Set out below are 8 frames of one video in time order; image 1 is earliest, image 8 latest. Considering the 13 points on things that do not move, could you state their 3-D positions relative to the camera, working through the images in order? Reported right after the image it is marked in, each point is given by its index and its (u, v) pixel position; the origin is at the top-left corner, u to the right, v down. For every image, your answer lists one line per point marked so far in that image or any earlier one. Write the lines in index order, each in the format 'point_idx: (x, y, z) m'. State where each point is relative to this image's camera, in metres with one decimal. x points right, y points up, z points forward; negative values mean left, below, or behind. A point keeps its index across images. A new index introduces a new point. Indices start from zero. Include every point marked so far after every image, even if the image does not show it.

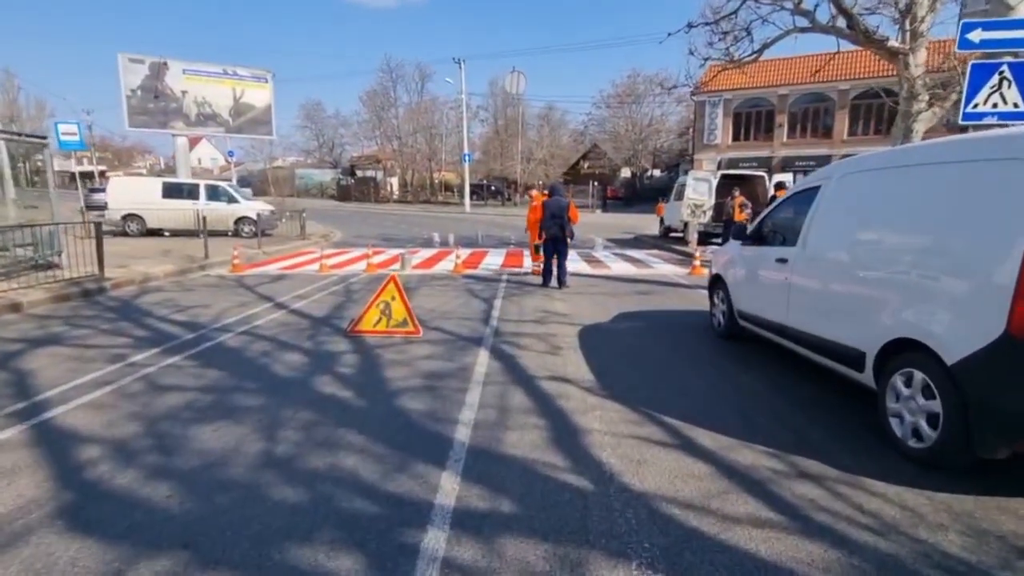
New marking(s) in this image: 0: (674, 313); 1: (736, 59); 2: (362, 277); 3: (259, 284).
0: (+2.5, -0.4, +8.7) m
1: (+6.4, +6.5, +15.7) m
2: (-3.5, +0.2, +13.0) m
3: (-5.6, +0.1, +12.2) m
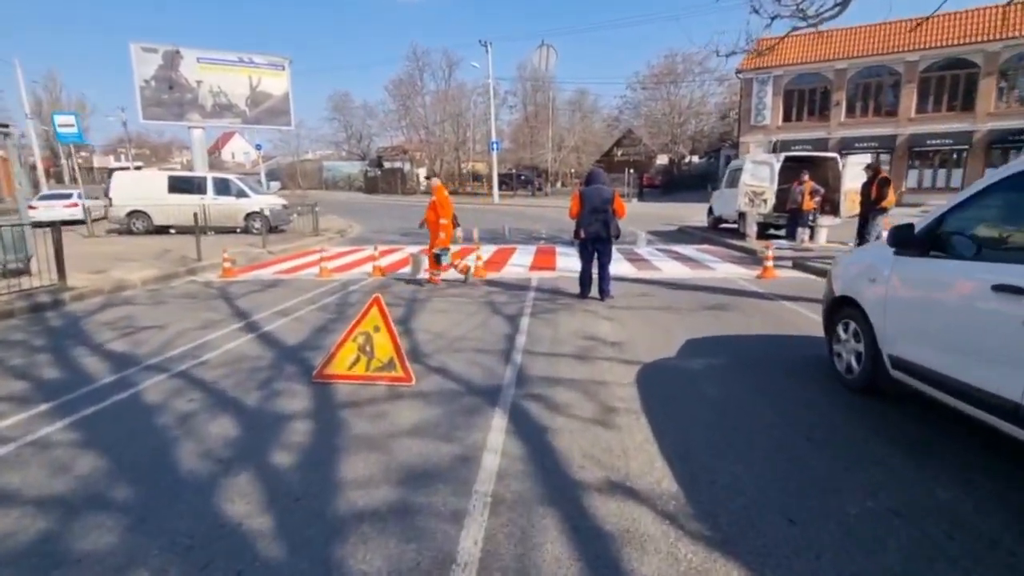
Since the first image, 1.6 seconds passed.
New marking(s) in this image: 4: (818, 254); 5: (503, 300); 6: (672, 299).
0: (+2.8, -0.6, +6.4) m
1: (+7.1, +6.4, +13.1) m
2: (-2.9, +0.1, +11.0) m
3: (-5.0, -0.1, +10.3) m
4: (+7.5, +0.8, +13.5) m
5: (-0.1, -0.2, +9.0) m
6: (+2.6, -0.2, +8.9) m
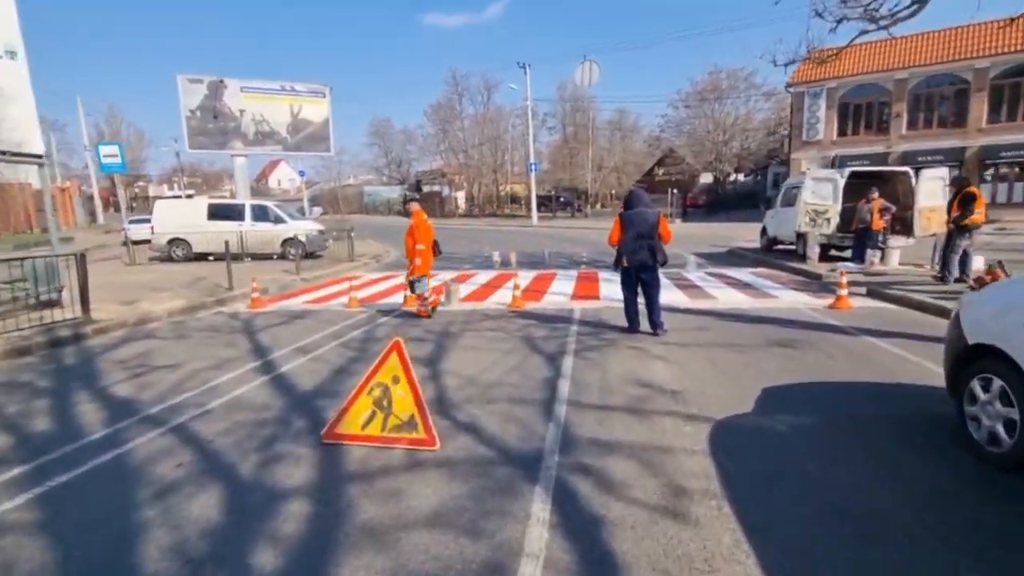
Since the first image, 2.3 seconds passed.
0: (+3.2, -1.0, +5.3) m
1: (+8.0, +5.8, +11.9) m
2: (-2.2, -0.5, +10.3) m
3: (-4.3, -0.7, +9.8) m
4: (+8.4, +0.2, +12.1) m
5: (+0.4, -0.7, +8.1) m
6: (+3.2, -0.6, +7.8) m
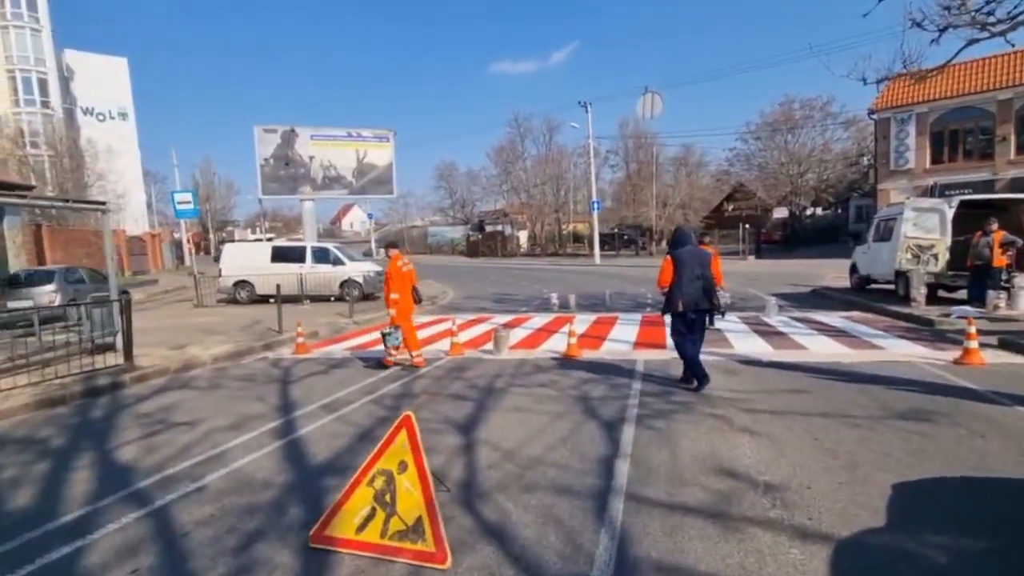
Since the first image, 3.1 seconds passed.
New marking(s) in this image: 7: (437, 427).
0: (+3.5, -1.4, +3.8) m
1: (+9.0, +4.9, +10.3) m
2: (-1.2, -1.3, +9.5) m
3: (-3.4, -1.5, +9.2) m
4: (+9.4, -0.7, +10.1) m
5: (+1.1, -1.3, +7.0) m
6: (+3.8, -1.3, +6.4) m
7: (-0.8, -1.5, +6.0) m
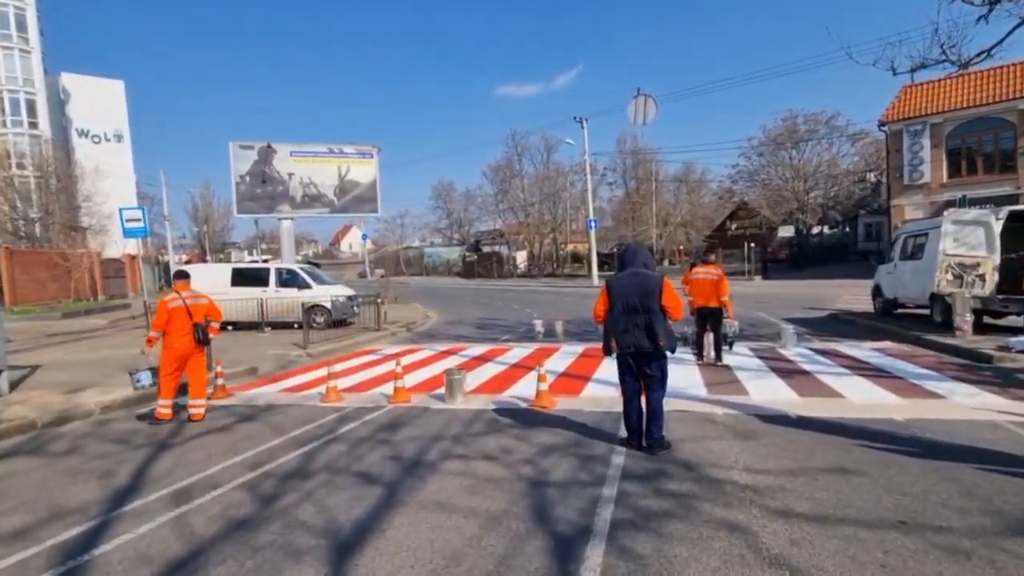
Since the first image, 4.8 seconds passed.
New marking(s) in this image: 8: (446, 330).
0: (+2.9, -1.6, +1.7) m
1: (+8.4, +4.5, +8.4) m
2: (-1.9, -1.7, +7.4) m
3: (-4.1, -1.9, +7.1) m
4: (+8.8, -1.1, +8.0) m
5: (+0.5, -1.7, +4.9) m
6: (+3.1, -1.6, +4.3) m
7: (-1.5, -1.8, +3.9) m
8: (-2.3, -1.5, +19.8) m
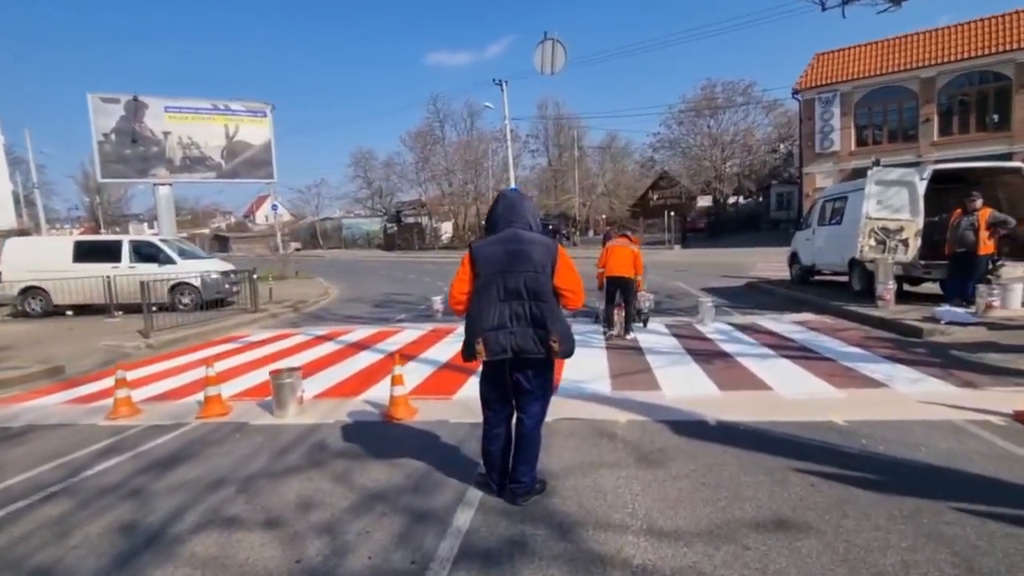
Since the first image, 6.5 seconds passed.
0: (+2.0, -1.6, +0.3) m
1: (+6.5, +4.9, +7.3) m
2: (-3.4, -1.5, +5.3) m
3: (-5.6, -1.7, +4.7) m
4: (+7.1, -0.6, +7.2) m
5: (-0.8, -1.5, +3.1) m
6: (+1.9, -1.4, +2.8) m
7: (-2.6, -1.7, +1.9) m
8: (-5.4, -0.6, +17.5) m
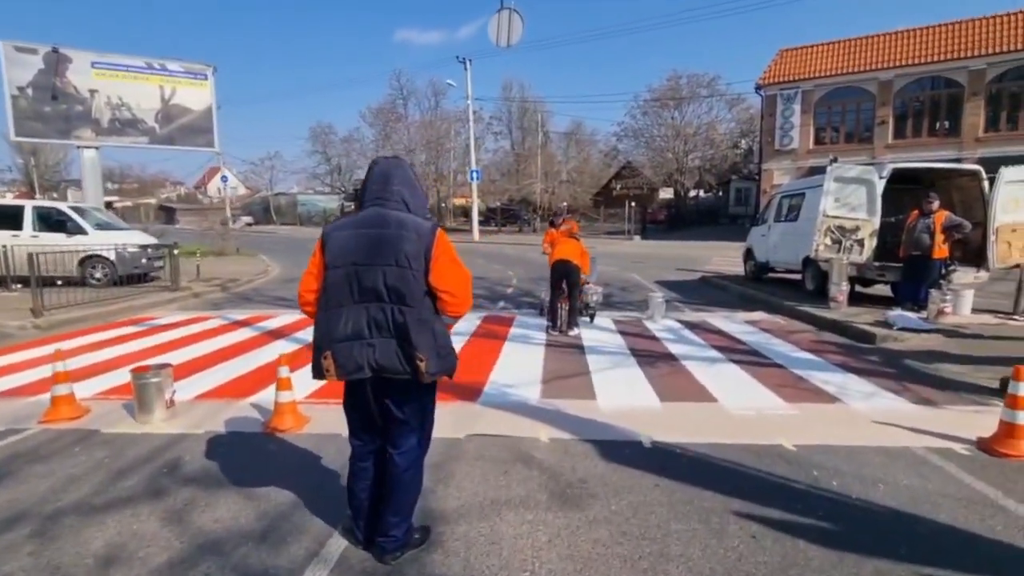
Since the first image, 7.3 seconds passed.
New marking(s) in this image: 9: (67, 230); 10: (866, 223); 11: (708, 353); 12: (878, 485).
0: (+1.5, -1.7, -0.4) m
1: (+5.8, +4.8, +6.7) m
2: (-4.2, -1.3, +4.2) m
3: (-6.3, -1.5, +3.5) m
4: (+6.2, -0.7, +6.8) m
5: (-1.4, -1.5, +2.2) m
6: (+1.3, -1.5, +2.1) m
7: (-3.1, -1.7, +0.9) m
8: (-7.0, 0.0, +16.2) m
9: (-12.3, +1.6, +15.2) m
10: (+6.6, +1.2, +10.4) m
11: (+2.7, -0.9, +7.6) m
12: (+2.4, -1.3, +3.7) m
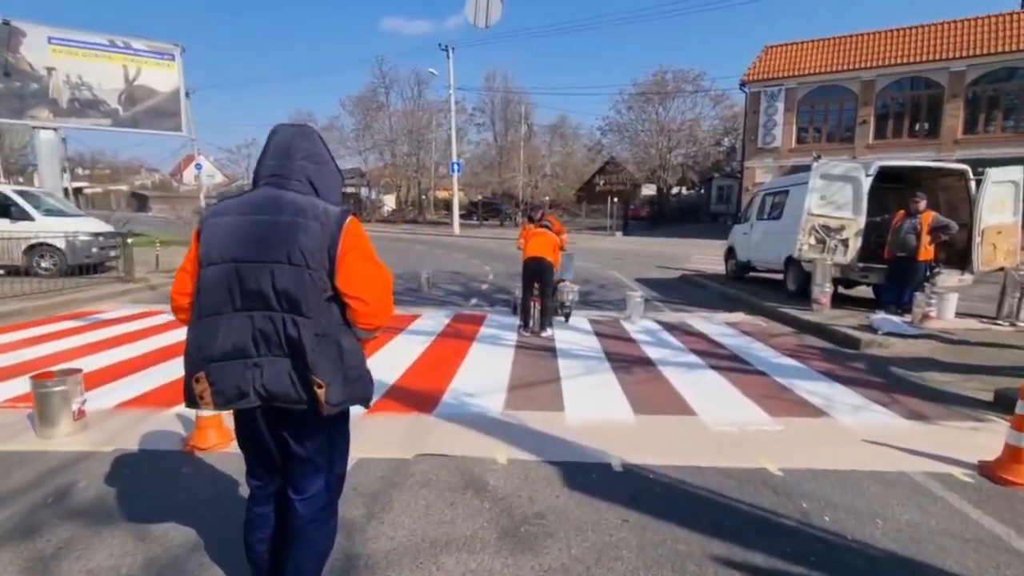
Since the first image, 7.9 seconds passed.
0: (+1.3, -1.8, -0.9) m
1: (+5.5, +4.8, +6.3) m
2: (-4.5, -1.3, +3.6) m
3: (-6.6, -1.4, +2.8) m
4: (+5.8, -0.8, +6.5) m
5: (-1.7, -1.5, +1.6) m
6: (+1.0, -1.5, +1.7) m
7: (-3.4, -1.7, +0.3) m
8: (-7.7, +0.2, +15.4) m
9: (-12.9, +1.9, +14.2) m
10: (+6.1, +1.2, +10.0) m
11: (+2.3, -0.9, +7.2) m
12: (+2.1, -1.3, +3.2) m
